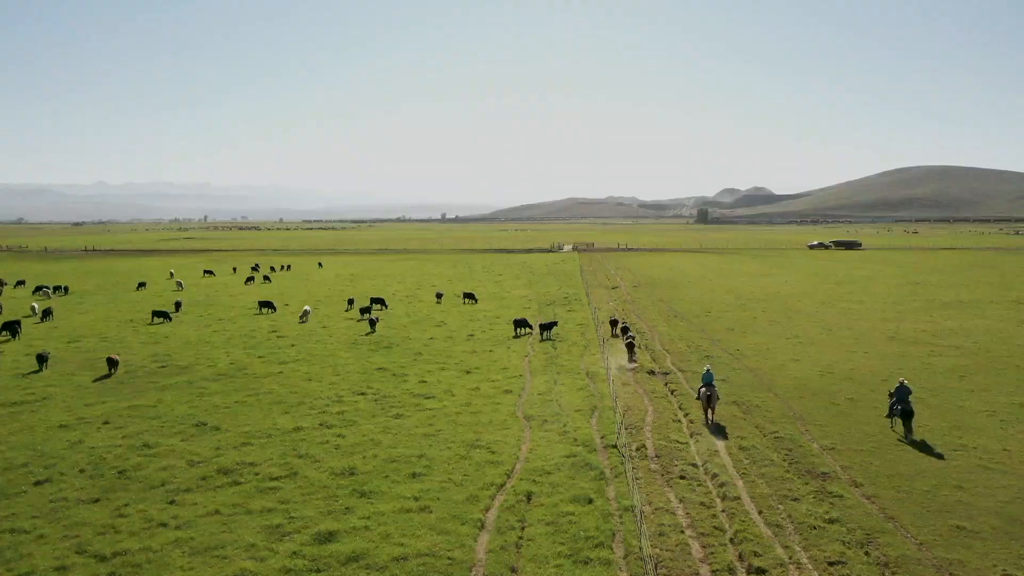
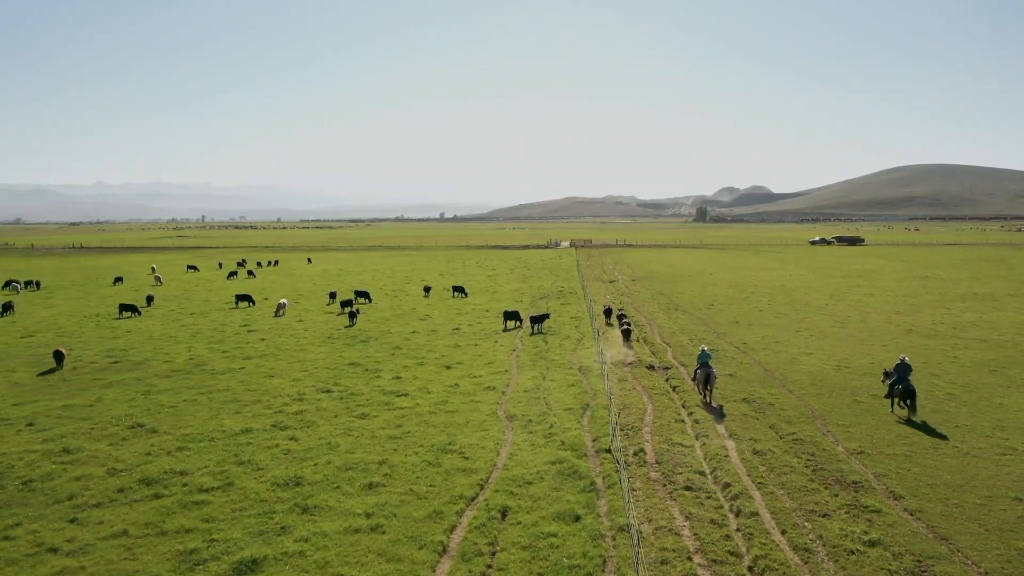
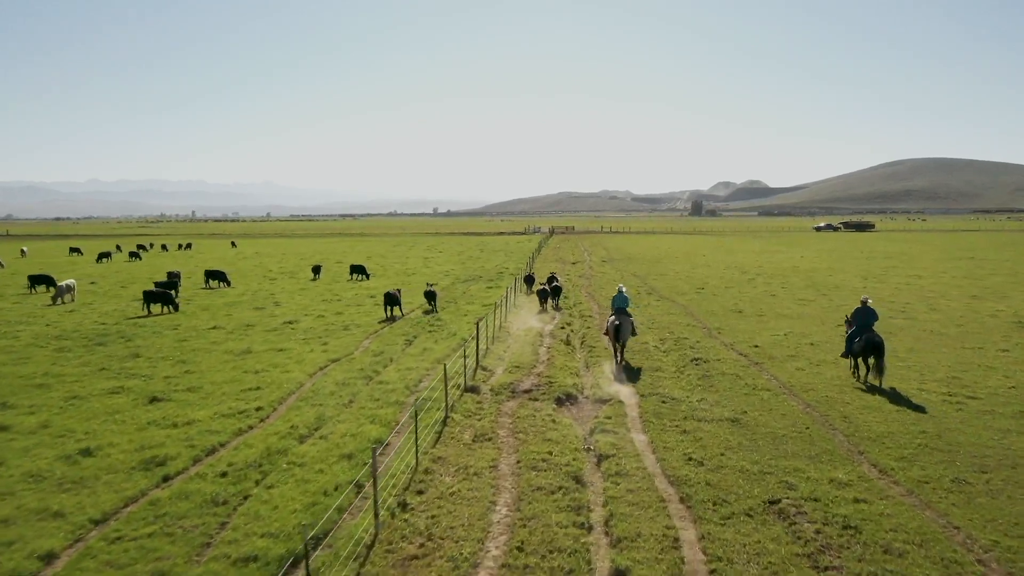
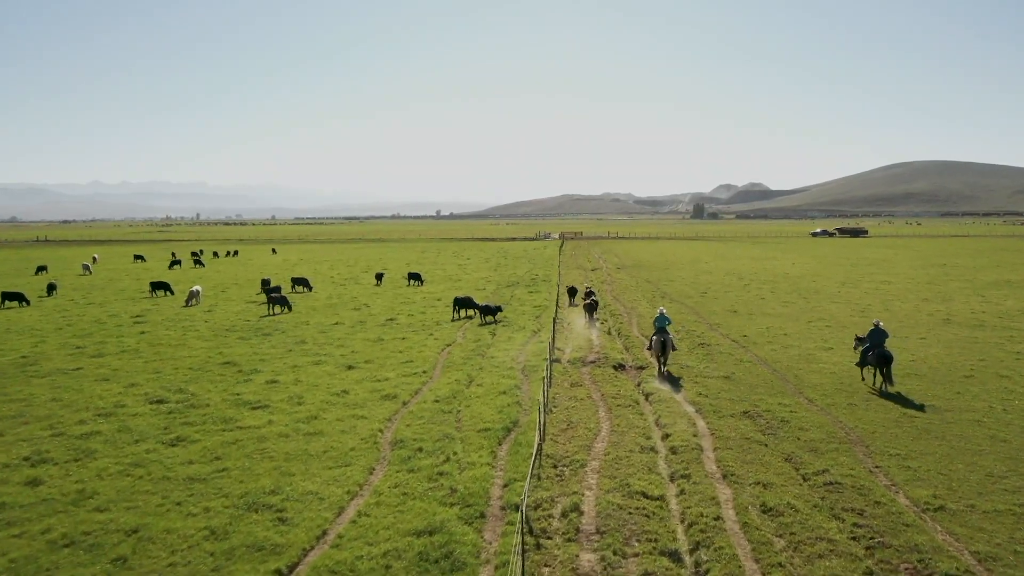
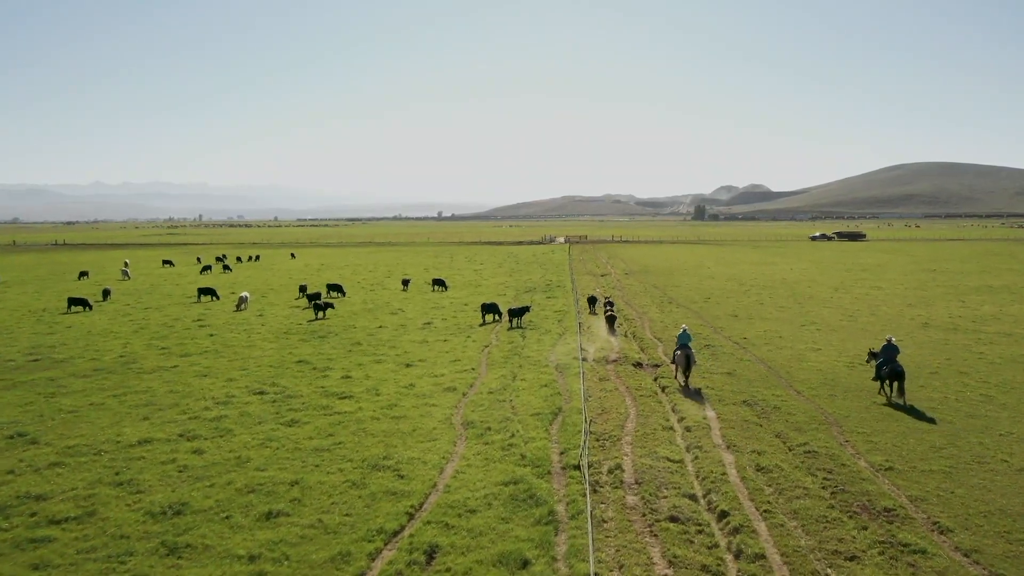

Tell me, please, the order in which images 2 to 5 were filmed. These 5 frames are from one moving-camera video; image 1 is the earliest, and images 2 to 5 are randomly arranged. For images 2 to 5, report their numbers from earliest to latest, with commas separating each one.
2, 5, 4, 3
